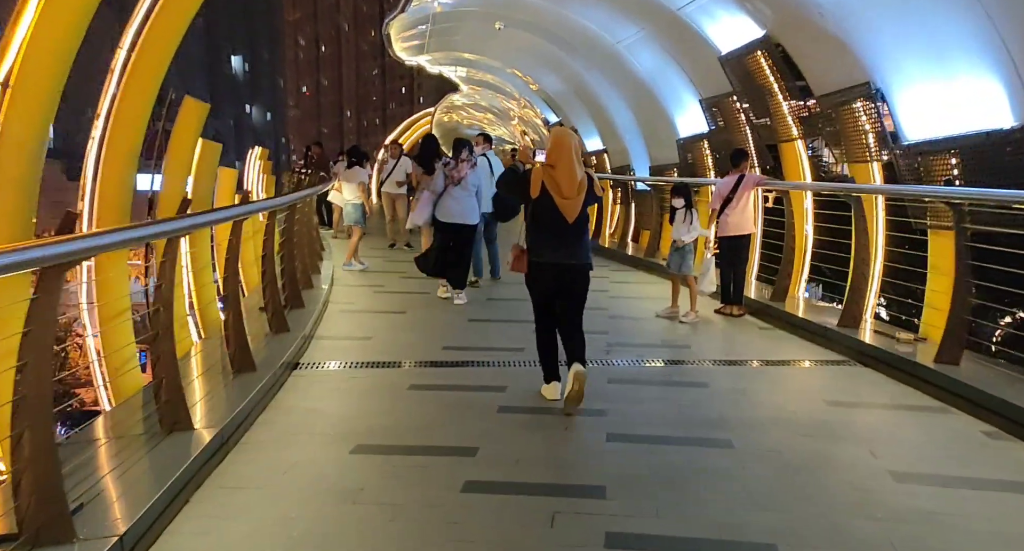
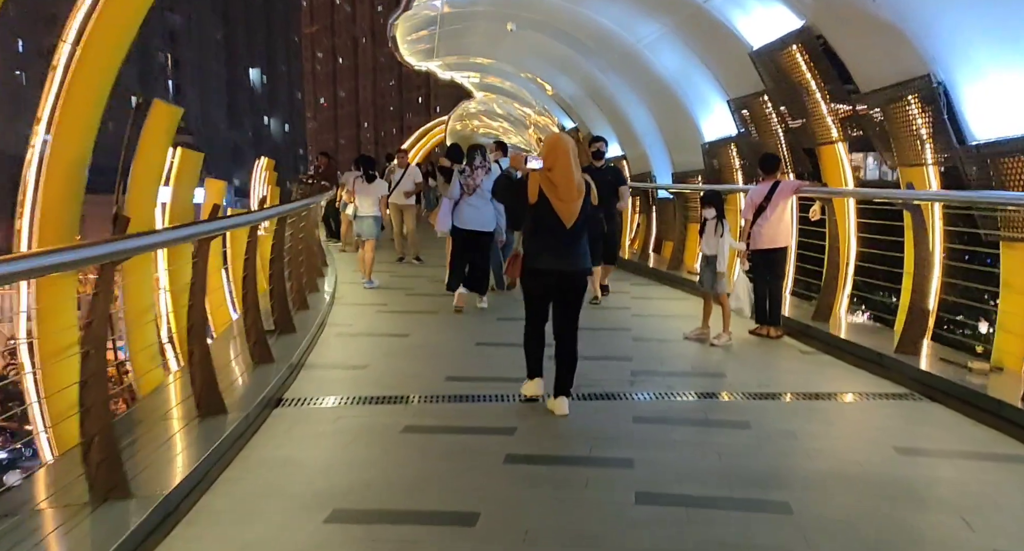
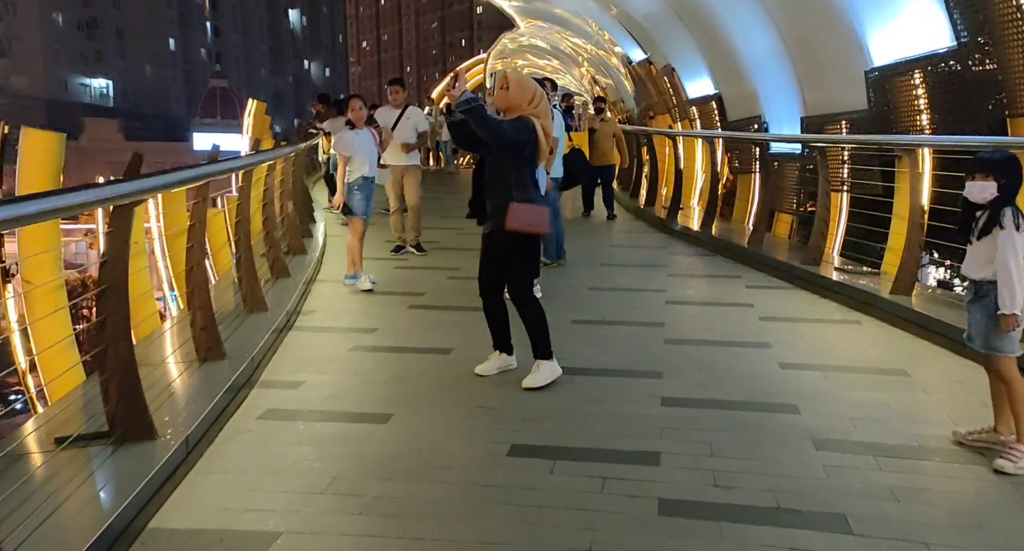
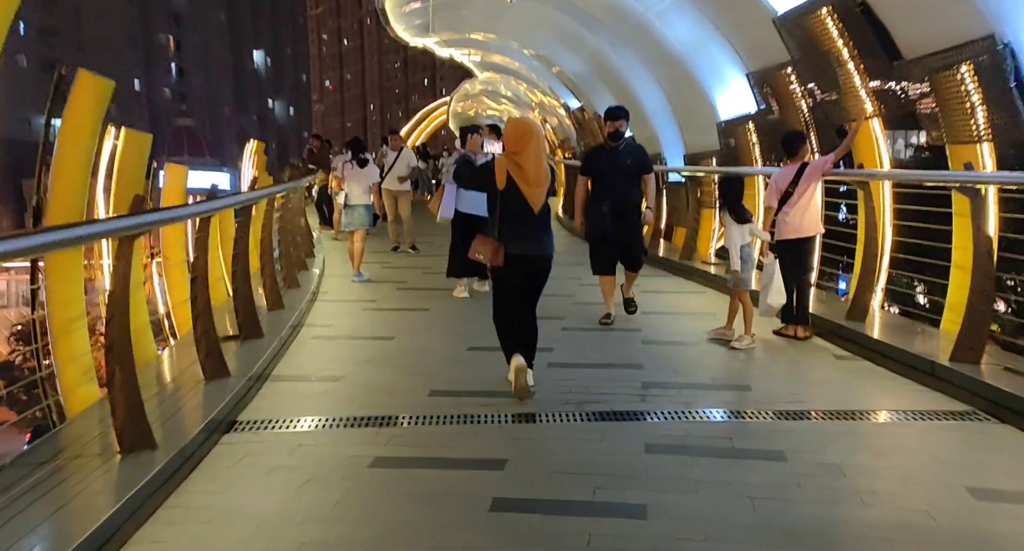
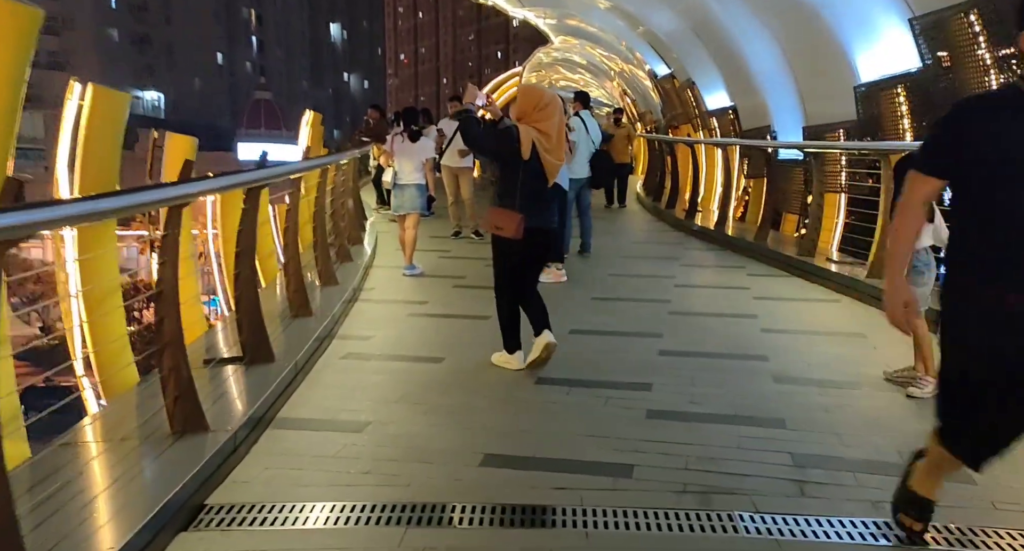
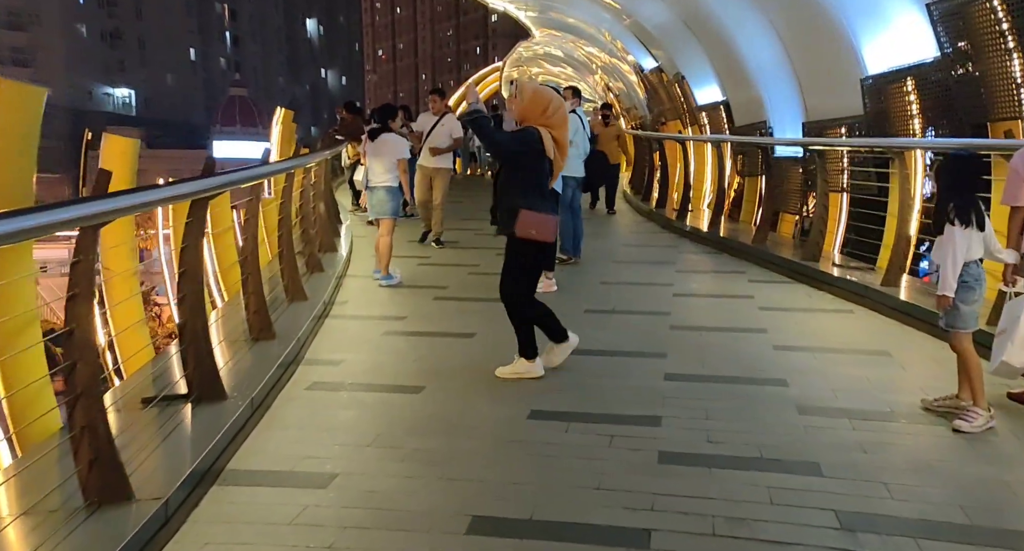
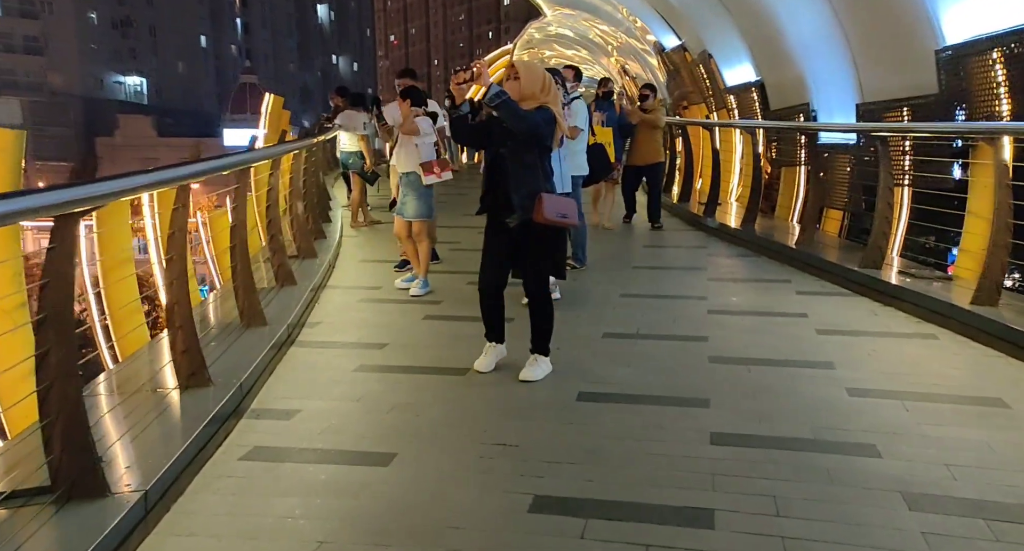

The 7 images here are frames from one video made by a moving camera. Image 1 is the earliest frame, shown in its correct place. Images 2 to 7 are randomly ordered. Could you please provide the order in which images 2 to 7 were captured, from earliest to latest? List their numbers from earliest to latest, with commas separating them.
2, 4, 5, 6, 3, 7
